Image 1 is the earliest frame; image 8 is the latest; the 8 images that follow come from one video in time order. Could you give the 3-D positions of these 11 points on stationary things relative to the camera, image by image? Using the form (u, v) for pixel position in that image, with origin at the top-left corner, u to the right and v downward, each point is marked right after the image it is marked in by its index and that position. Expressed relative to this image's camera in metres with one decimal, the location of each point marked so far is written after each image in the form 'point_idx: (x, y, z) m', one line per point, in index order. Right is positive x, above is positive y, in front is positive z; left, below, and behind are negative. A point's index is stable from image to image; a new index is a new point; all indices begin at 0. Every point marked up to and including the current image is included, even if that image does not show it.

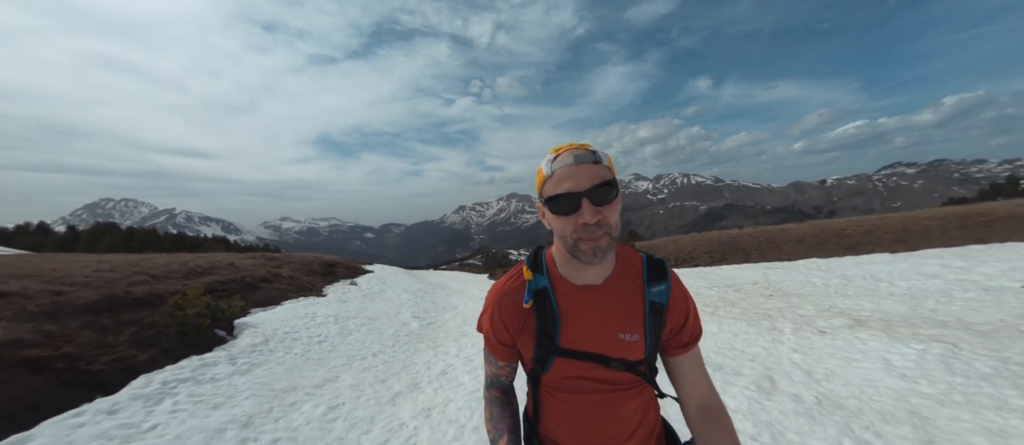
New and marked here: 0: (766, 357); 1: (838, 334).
0: (+8.6, -4.5, +10.6) m
1: (+11.8, -4.0, +11.4) m
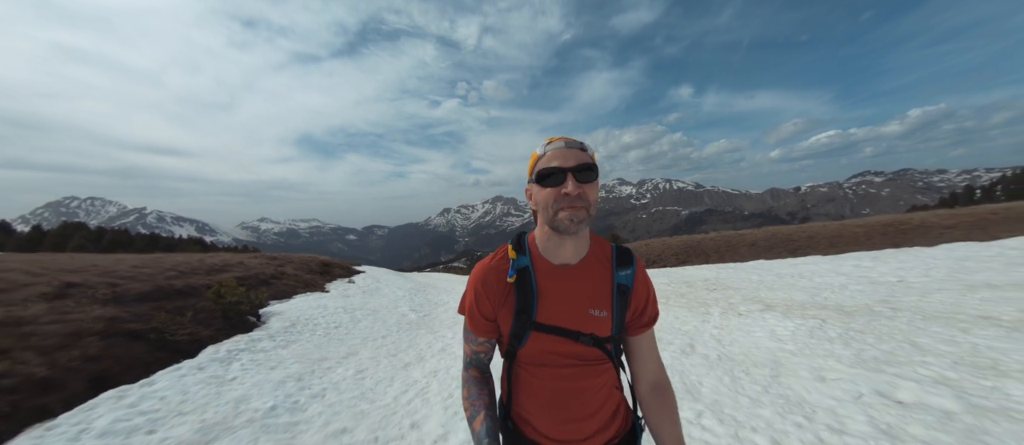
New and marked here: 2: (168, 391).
0: (+8.0, -4.8, +13.9) m
1: (+11.2, -4.4, +14.8) m
2: (-9.5, -4.7, +8.7) m
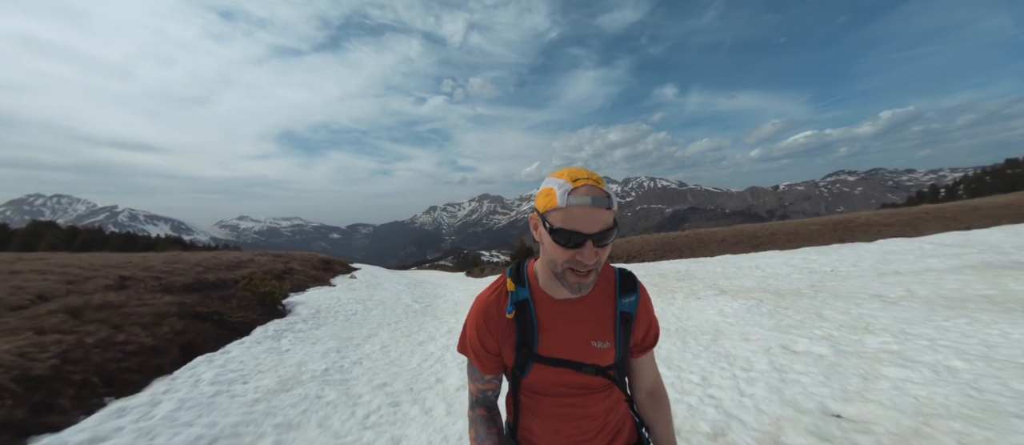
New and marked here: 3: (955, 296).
0: (+7.9, -4.8, +16.8) m
1: (+11.1, -4.3, +17.8) m
2: (-9.4, -4.7, +11.0) m
3: (+17.8, -2.9, +12.8) m
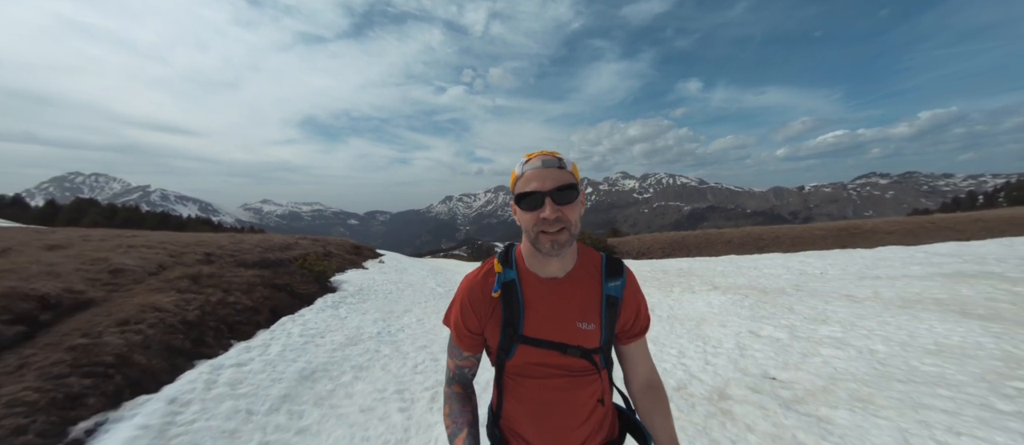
0: (+8.7, -4.9, +19.1) m
1: (+12.0, -4.5, +20.0) m
2: (-8.7, -4.3, +14.0) m
3: (+18.5, -3.5, +14.7) m
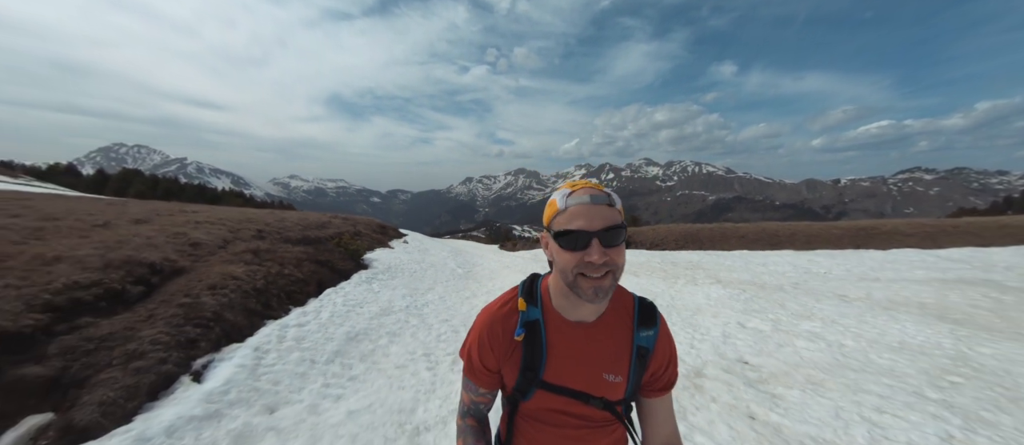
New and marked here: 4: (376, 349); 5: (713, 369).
0: (+9.5, -4.6, +20.5) m
1: (+12.8, -4.3, +21.3) m
2: (-8.2, -3.6, +16.3) m
3: (+19.1, -3.8, +15.5) m
4: (-5.2, -4.8, +11.9) m
5: (+6.9, -5.0, +10.8) m
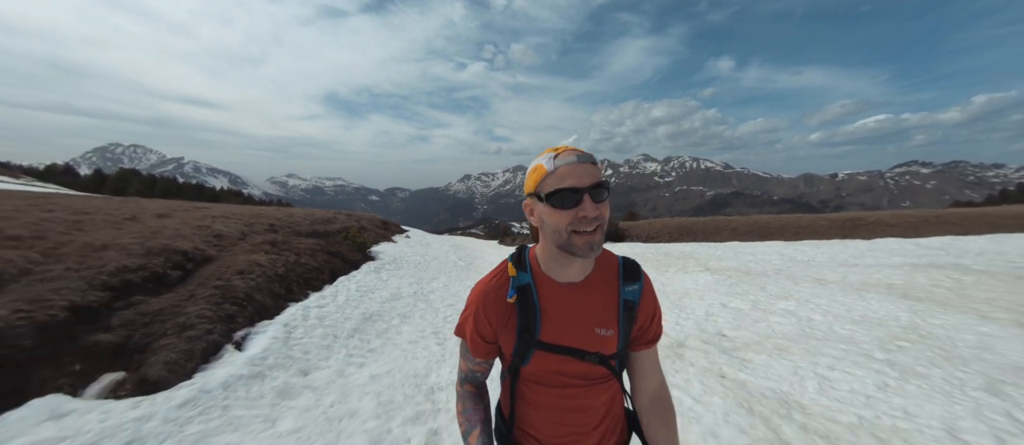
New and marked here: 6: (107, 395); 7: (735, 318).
0: (+9.5, -4.0, +21.8) m
1: (+12.8, -3.7, +22.5) m
2: (-8.2, -3.2, +17.4) m
3: (+19.1, -3.2, +16.8) m
4: (-5.1, -4.4, +13.1) m
5: (+7.0, -4.5, +12.0) m
6: (-9.0, -3.8, +6.9) m
7: (+9.8, -4.2, +13.7) m
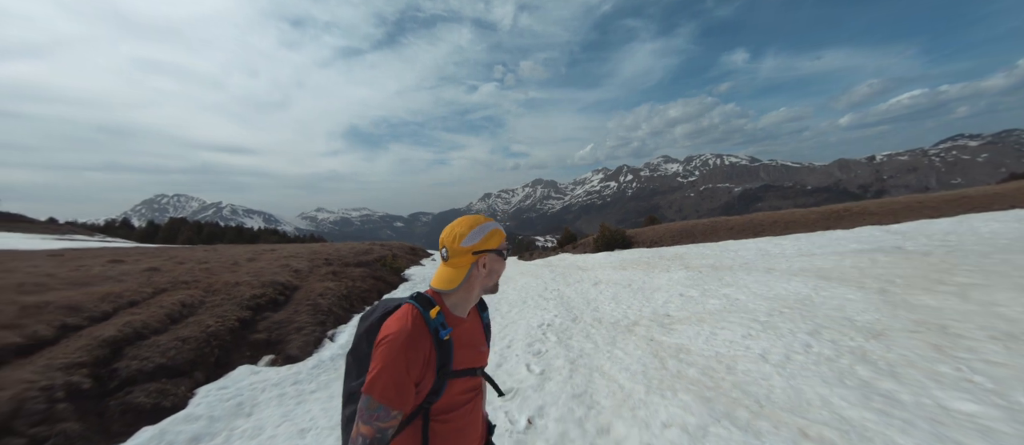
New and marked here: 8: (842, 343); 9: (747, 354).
0: (+9.9, -4.8, +25.9) m
1: (+13.2, -4.2, +26.4) m
2: (-8.0, -5.3, +22.6) m
3: (+19.1, -3.0, +20.4) m
4: (-5.1, -6.0, +18.0) m
5: (+6.8, -5.1, +16.3) m
6: (-9.4, -5.5, +12.2) m
7: (+9.7, -4.6, +17.9) m
8: (+11.1, -4.0, +10.5) m
9: (+8.1, -4.5, +10.9) m
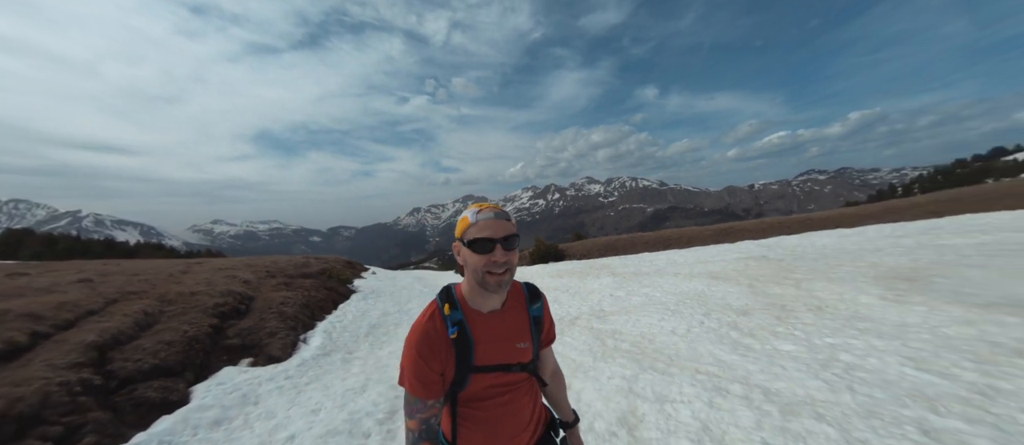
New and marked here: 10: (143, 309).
0: (+6.0, -6.0, +29.7) m
1: (+9.1, -5.5, +30.9) m
2: (-11.0, -6.1, +23.2) m
3: (+16.0, -4.1, +26.2) m
4: (-7.3, -6.7, +19.2) m
5: (+4.8, -5.9, +19.7) m
6: (-10.4, -5.8, +12.6) m
7: (+7.3, -5.5, +21.8) m
8: (+10.0, -4.6, +14.9) m
9: (+7.1, -5.0, +14.7) m
10: (-15.8, -3.7, +13.4) m
